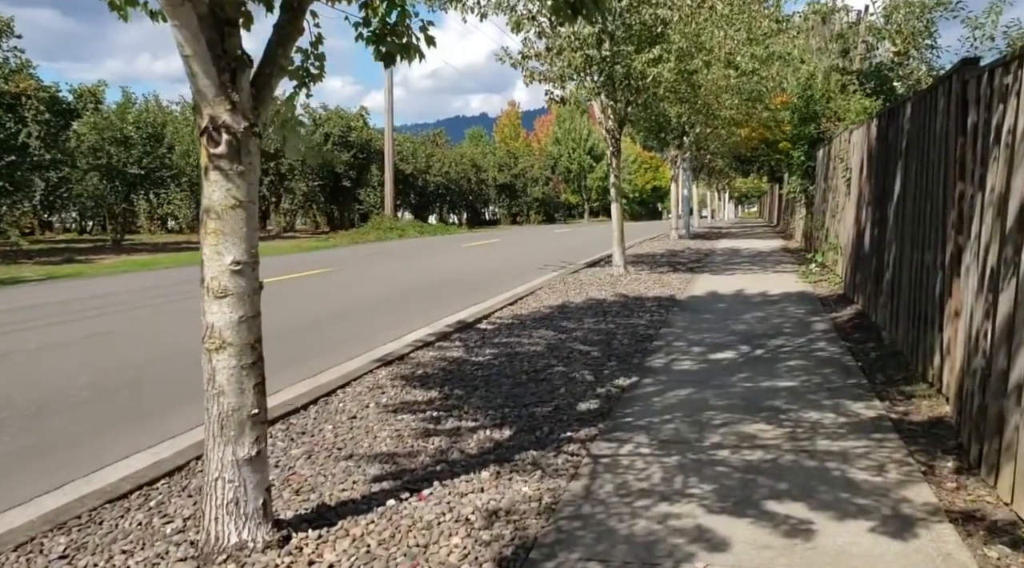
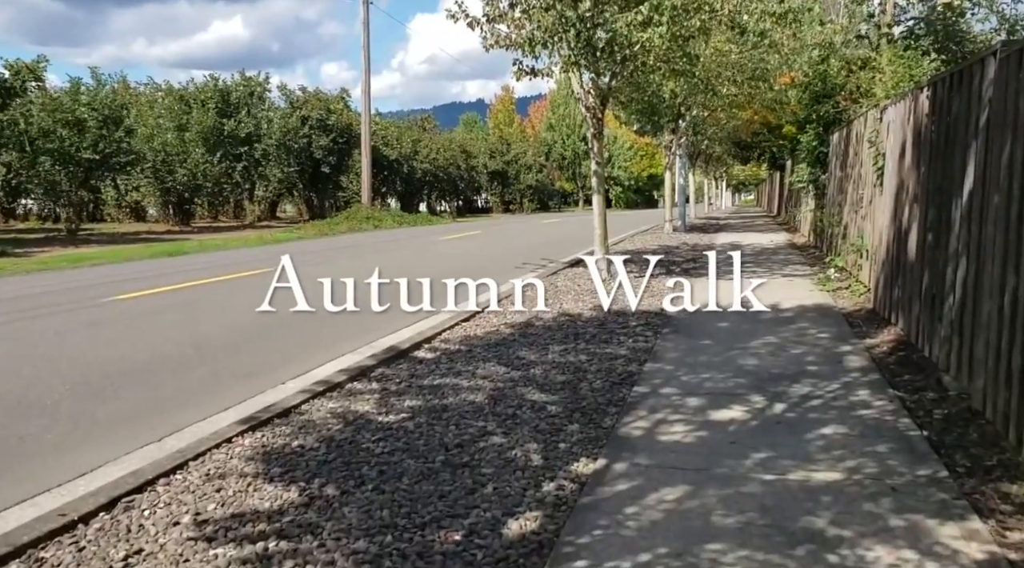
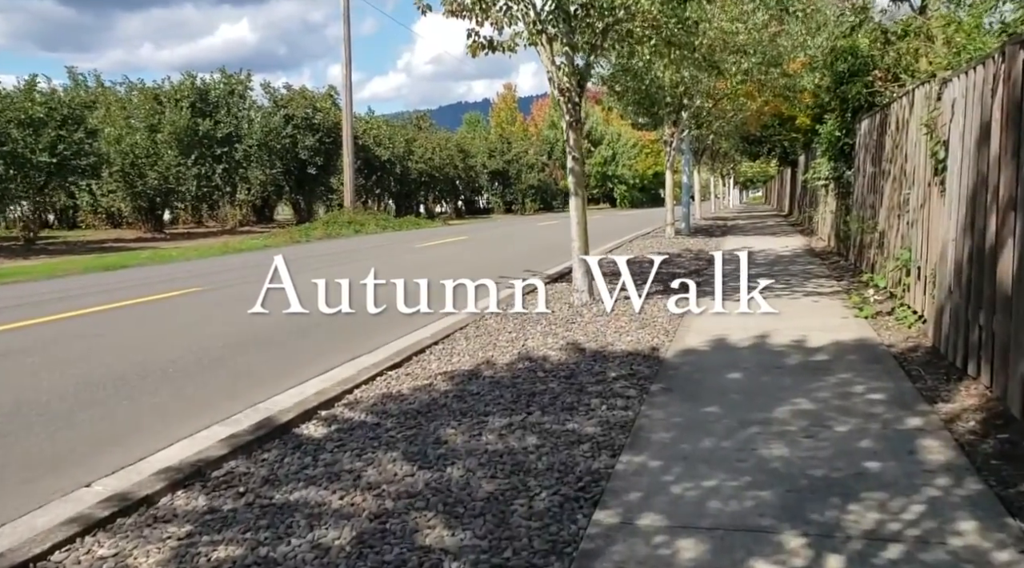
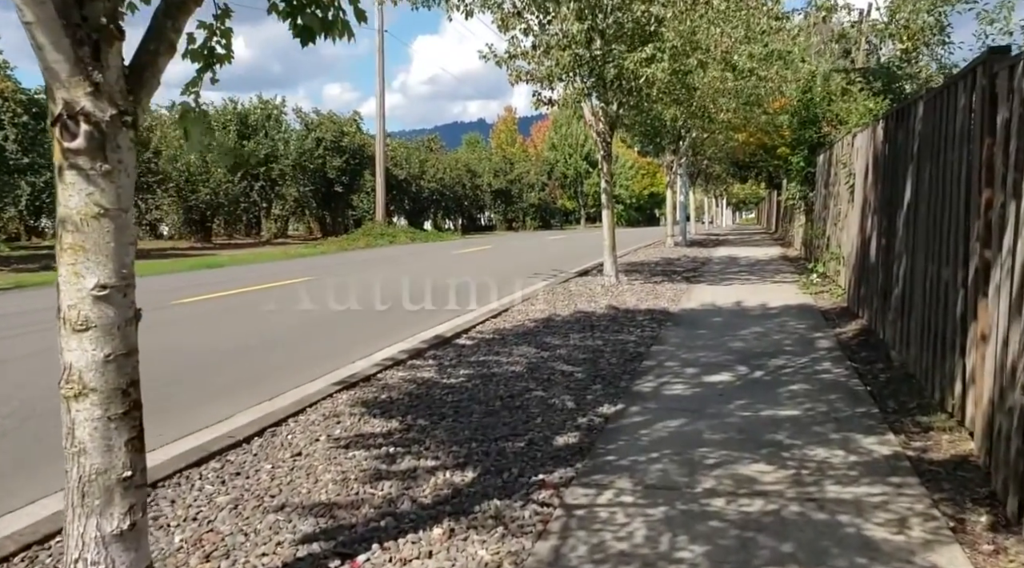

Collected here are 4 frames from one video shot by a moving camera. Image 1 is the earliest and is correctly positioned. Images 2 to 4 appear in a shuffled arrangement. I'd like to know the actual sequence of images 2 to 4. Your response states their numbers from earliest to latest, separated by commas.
4, 2, 3
